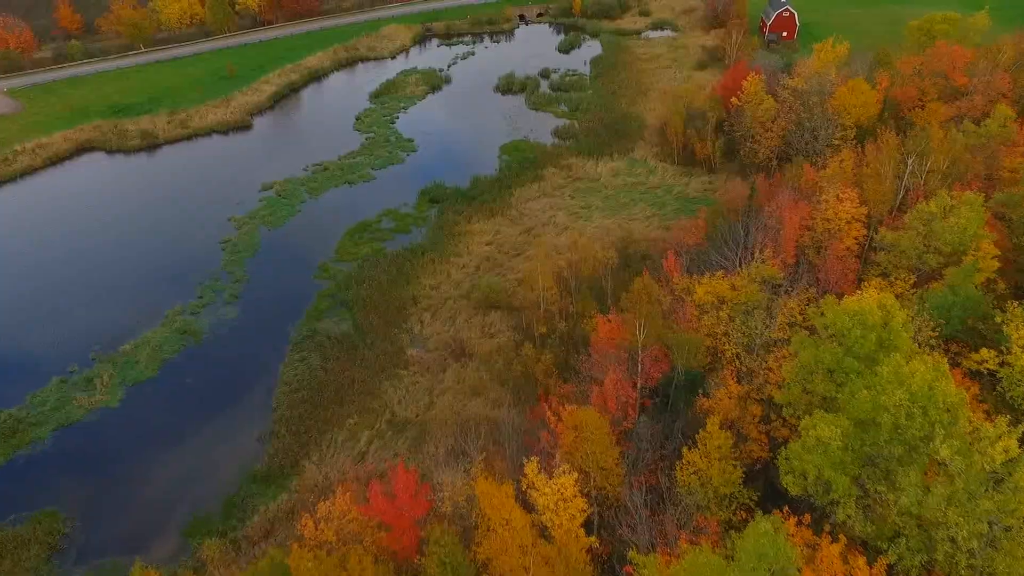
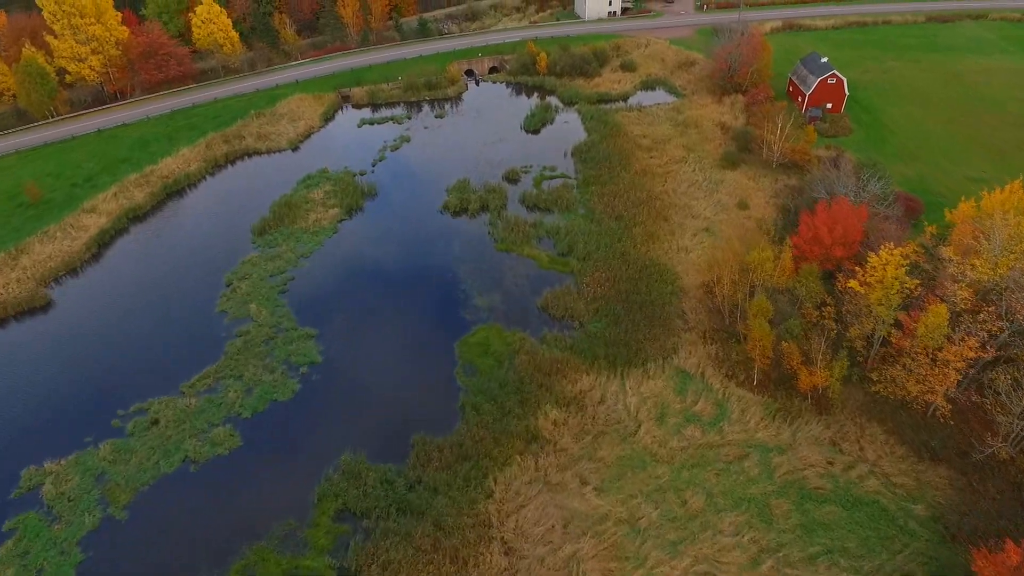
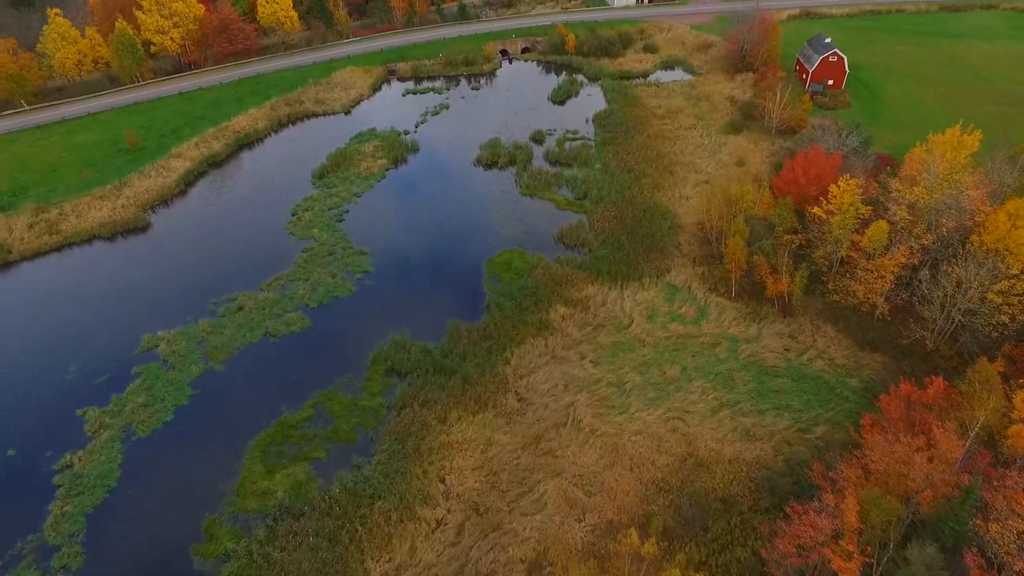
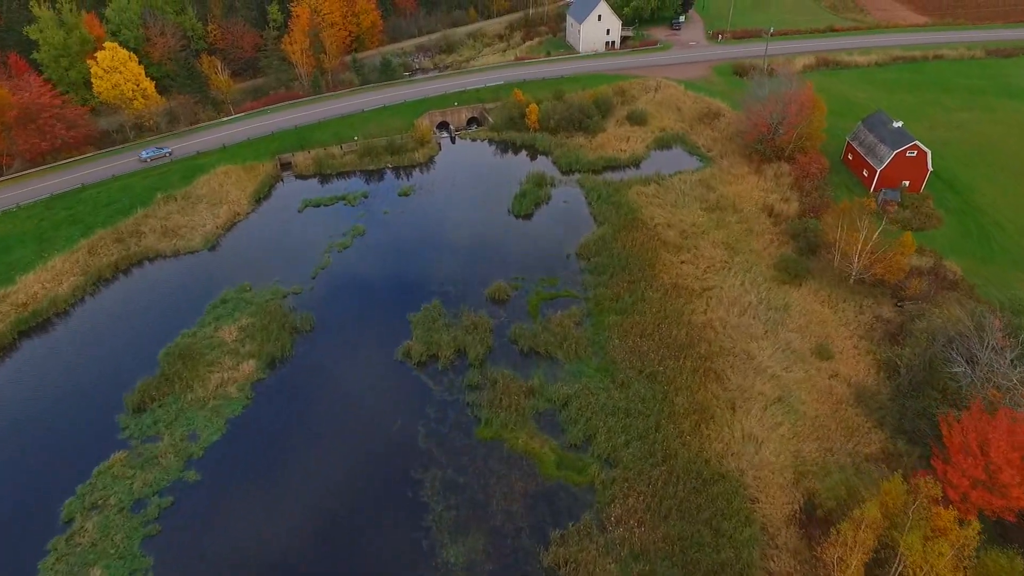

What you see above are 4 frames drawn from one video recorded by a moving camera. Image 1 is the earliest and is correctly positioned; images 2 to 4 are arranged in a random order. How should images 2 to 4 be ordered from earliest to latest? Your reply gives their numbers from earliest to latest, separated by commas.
3, 2, 4
